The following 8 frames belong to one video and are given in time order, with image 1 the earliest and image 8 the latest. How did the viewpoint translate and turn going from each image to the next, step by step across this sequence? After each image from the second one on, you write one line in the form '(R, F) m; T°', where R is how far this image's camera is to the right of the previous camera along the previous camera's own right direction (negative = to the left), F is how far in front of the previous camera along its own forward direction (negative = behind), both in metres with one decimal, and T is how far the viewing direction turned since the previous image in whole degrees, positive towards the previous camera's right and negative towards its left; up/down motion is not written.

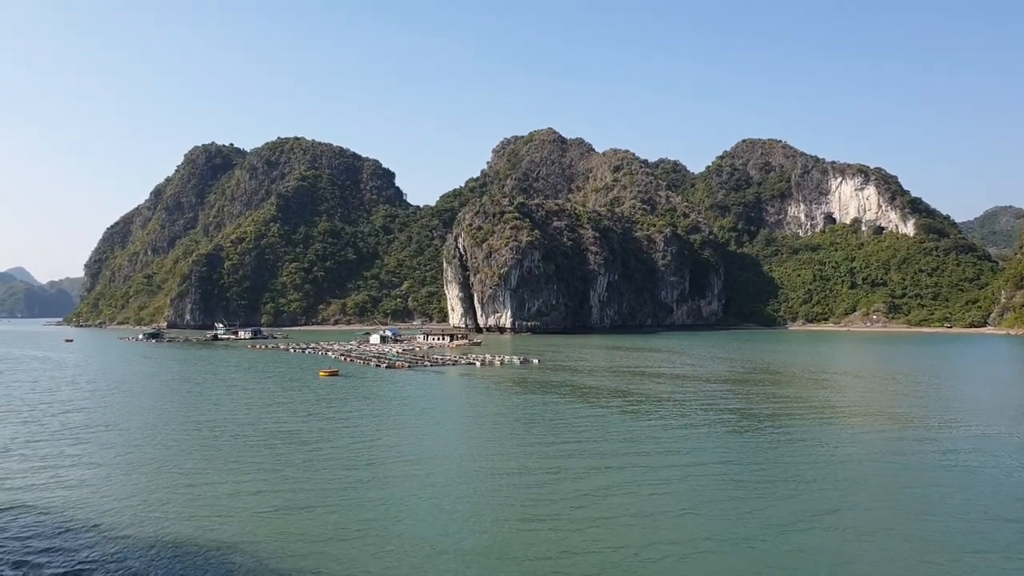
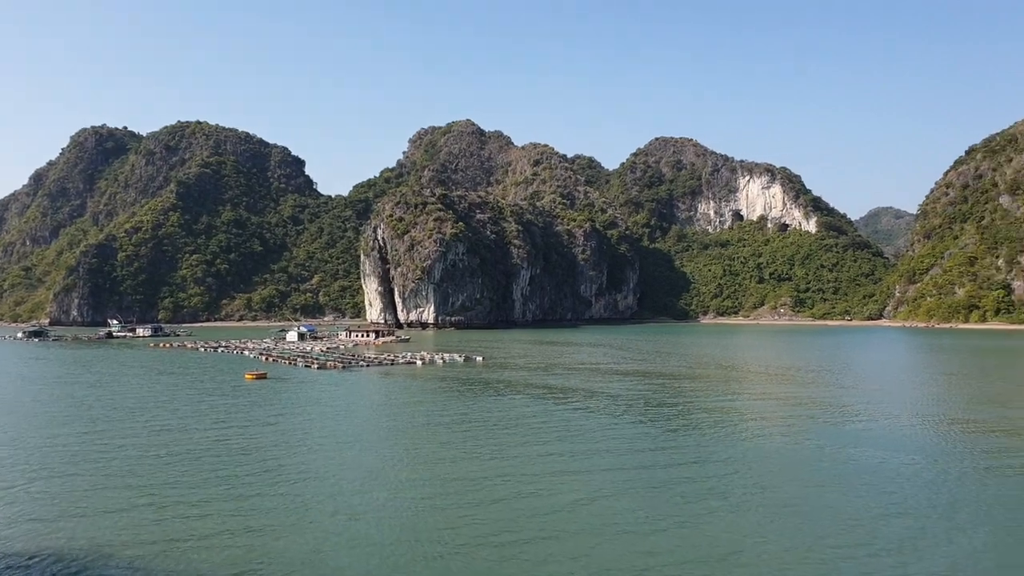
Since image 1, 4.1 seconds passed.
(-2.1, +0.8) m; +8°
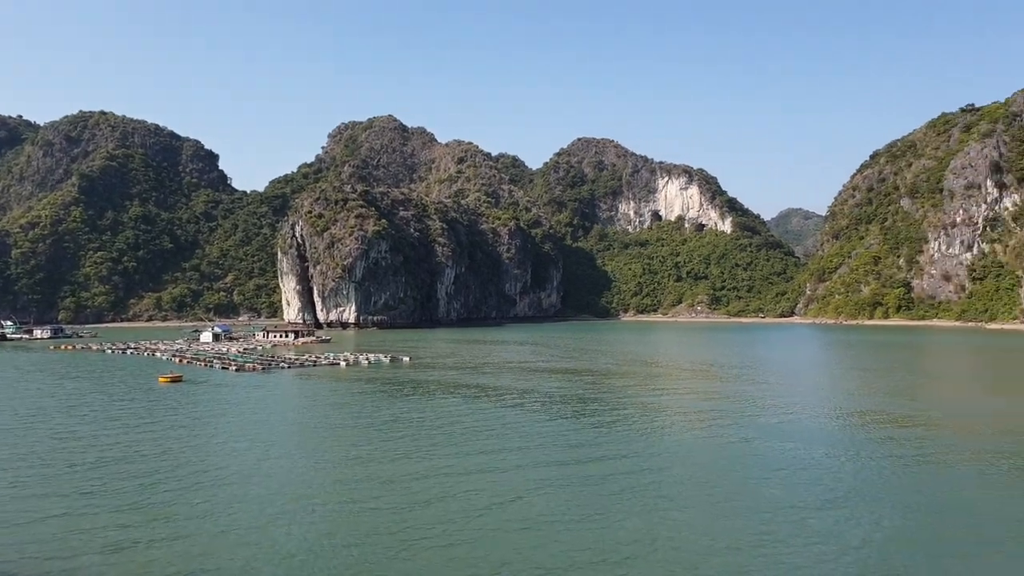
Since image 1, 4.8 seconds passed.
(-0.5, +0.2) m; +6°
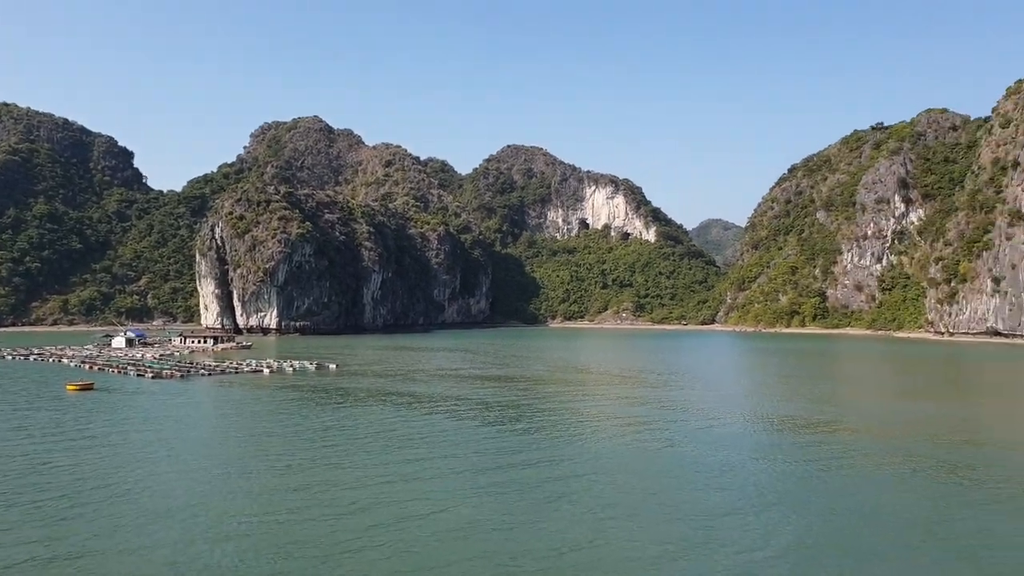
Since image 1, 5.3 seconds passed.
(-0.4, +0.2) m; +6°
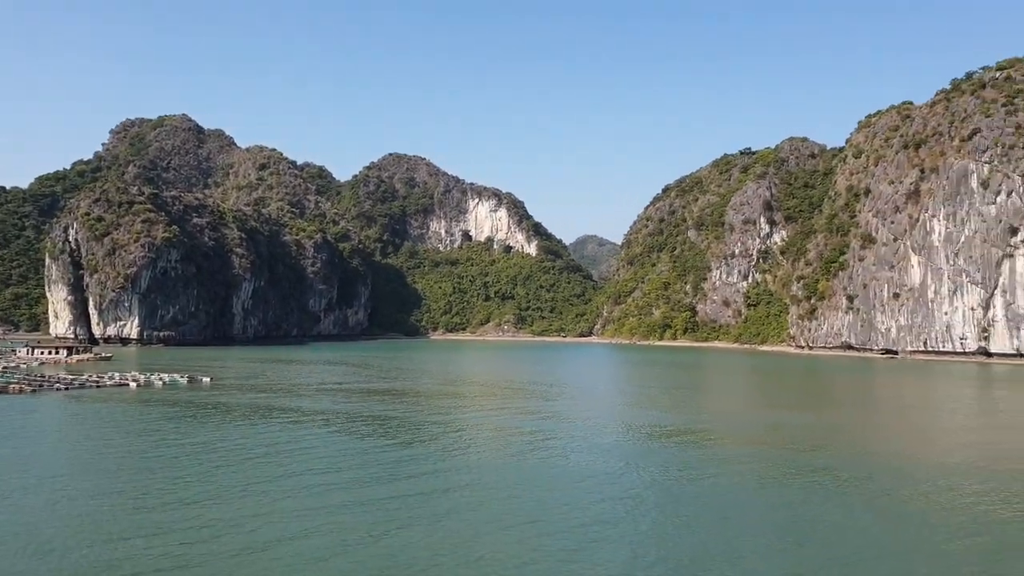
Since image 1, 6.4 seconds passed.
(-0.8, +0.4) m; +10°
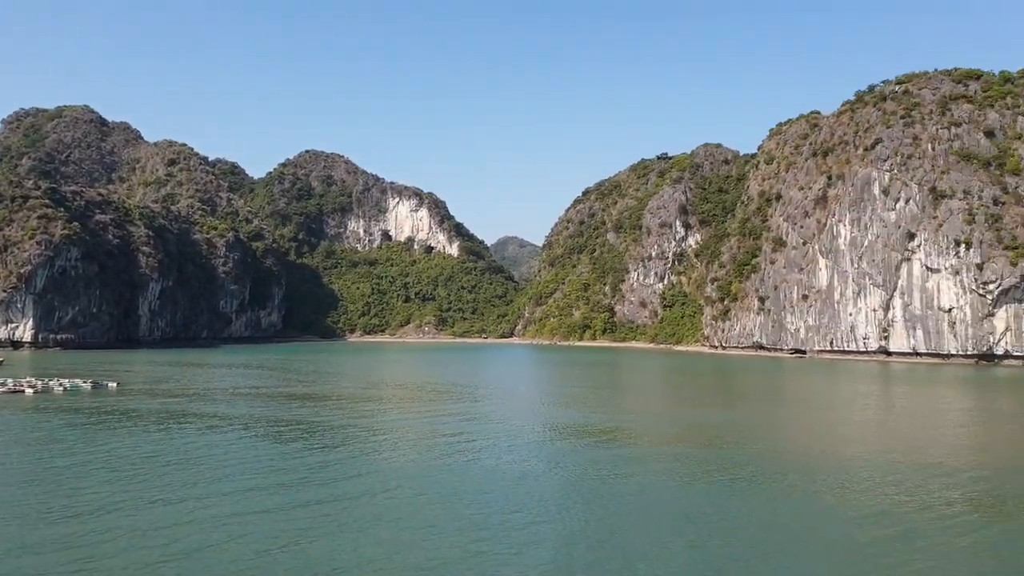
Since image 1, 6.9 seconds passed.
(-0.4, +0.2) m; +6°
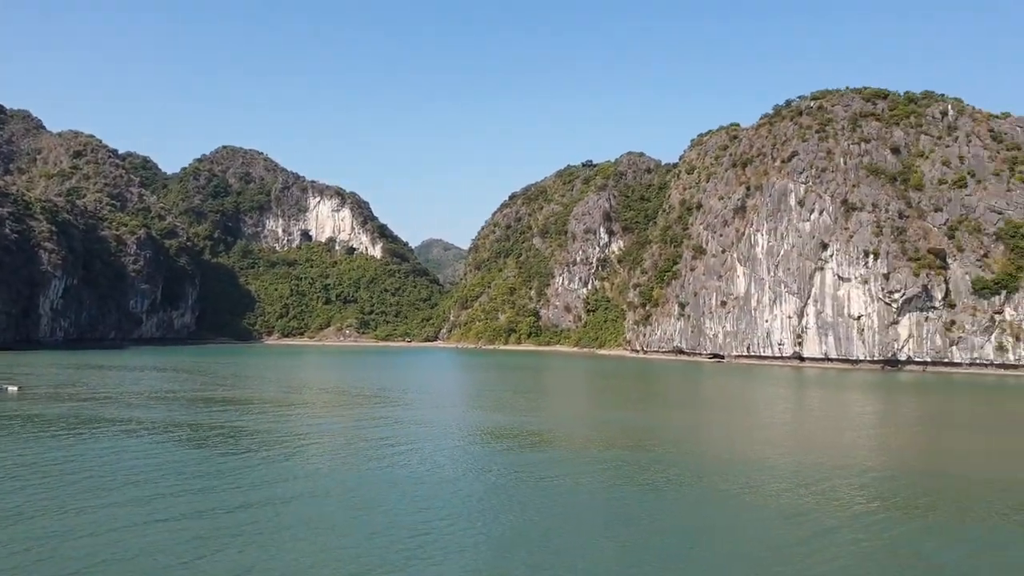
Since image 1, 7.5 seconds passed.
(-0.5, +0.1) m; +6°
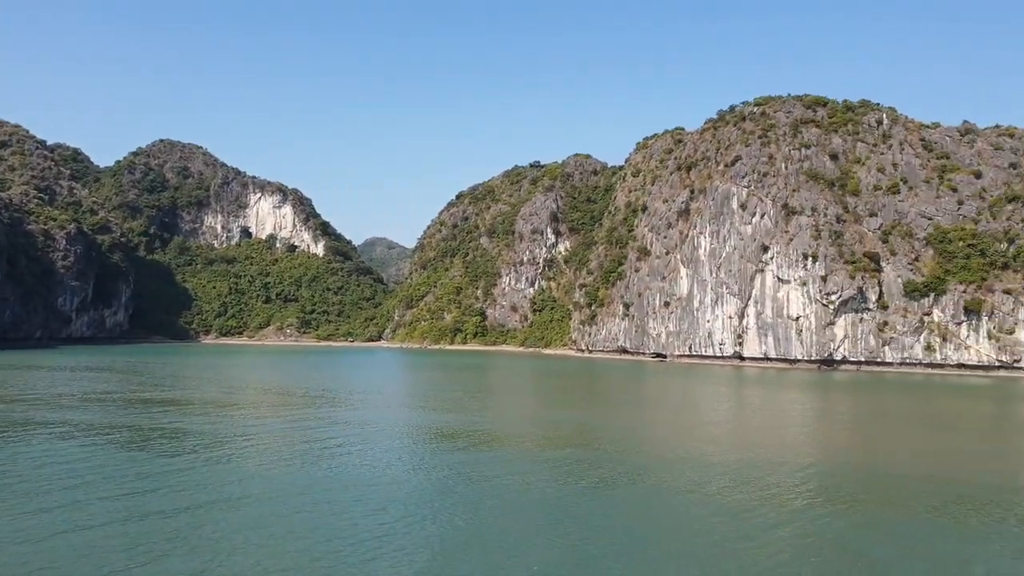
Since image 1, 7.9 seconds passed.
(-0.3, +0.1) m; +4°
